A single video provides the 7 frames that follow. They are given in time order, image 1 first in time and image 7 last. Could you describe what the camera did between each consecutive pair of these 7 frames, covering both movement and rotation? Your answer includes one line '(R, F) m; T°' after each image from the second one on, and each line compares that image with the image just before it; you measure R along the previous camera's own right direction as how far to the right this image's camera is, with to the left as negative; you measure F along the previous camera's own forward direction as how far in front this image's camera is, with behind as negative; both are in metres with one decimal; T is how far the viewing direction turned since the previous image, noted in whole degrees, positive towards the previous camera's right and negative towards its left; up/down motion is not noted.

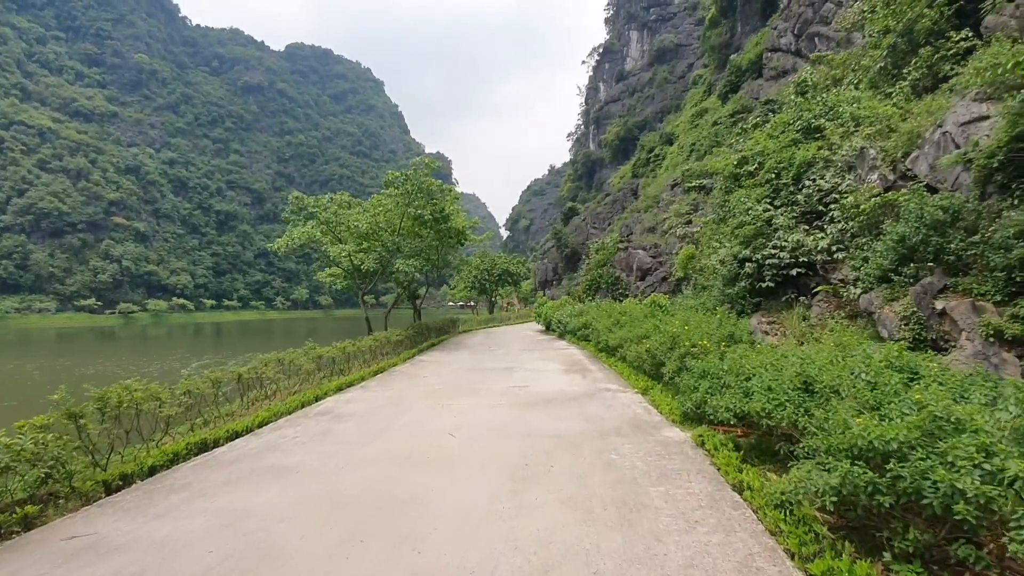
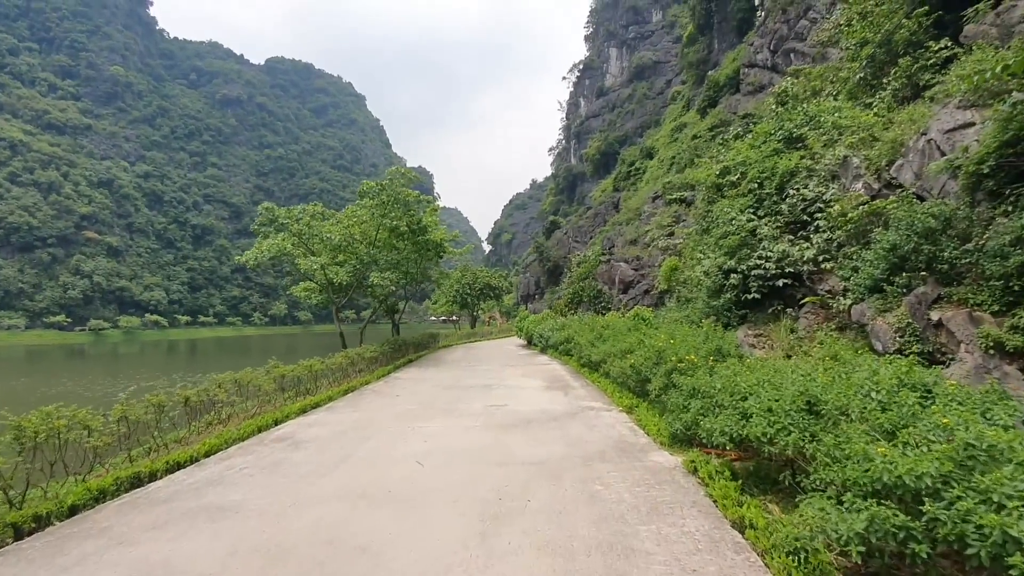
(+0.1, +0.3) m; +2°
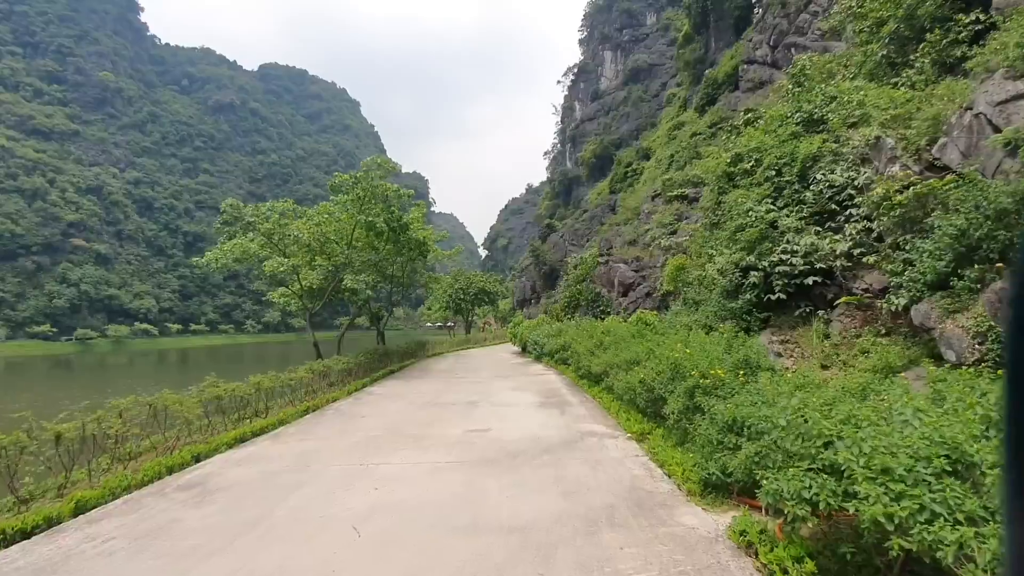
(+0.1, +1.0) m; 0°
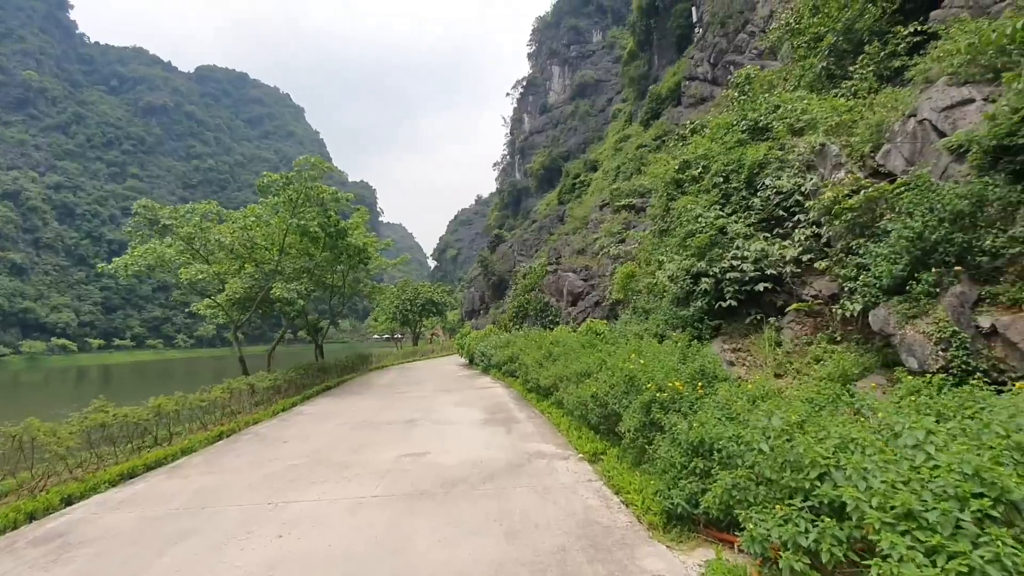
(+0.1, +0.4) m; +6°
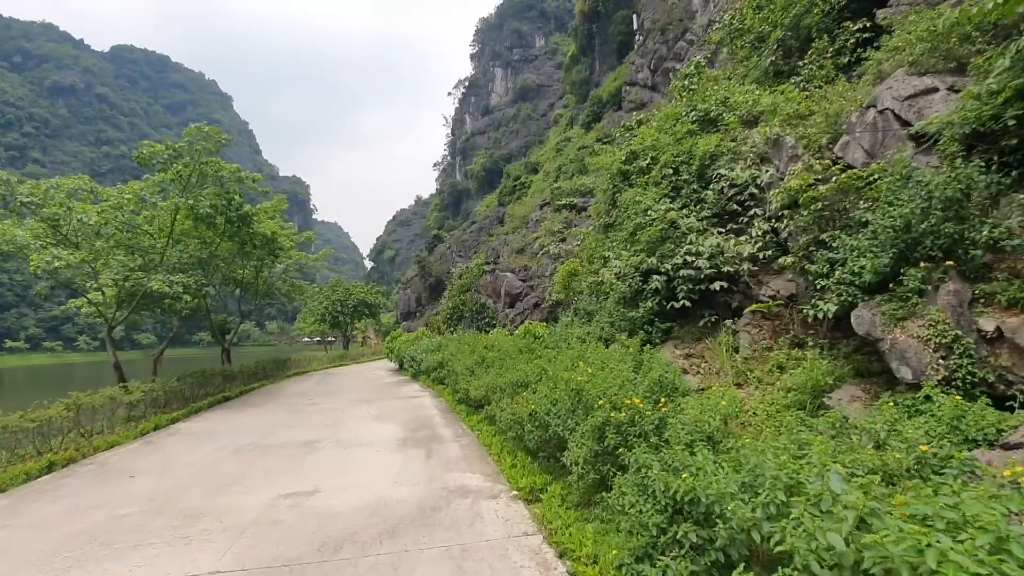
(+0.1, +0.9) m; +7°
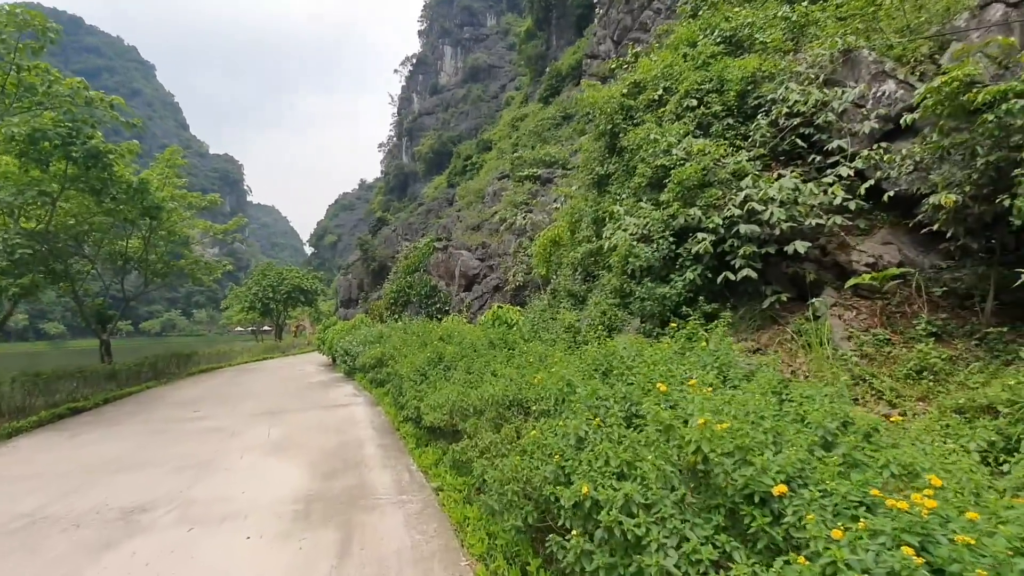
(-0.2, +2.0) m; +6°
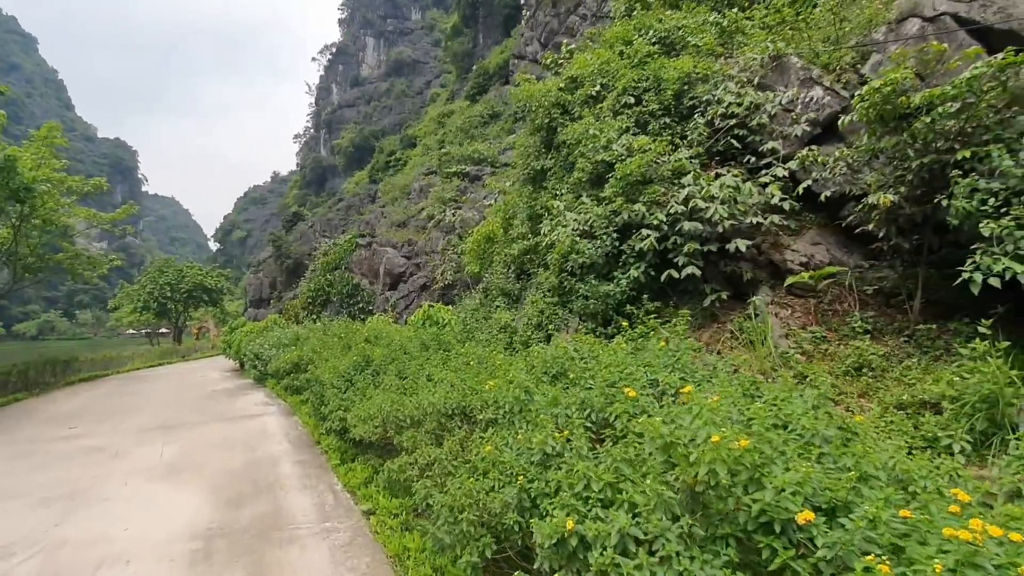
(-0.1, +0.3) m; +8°
